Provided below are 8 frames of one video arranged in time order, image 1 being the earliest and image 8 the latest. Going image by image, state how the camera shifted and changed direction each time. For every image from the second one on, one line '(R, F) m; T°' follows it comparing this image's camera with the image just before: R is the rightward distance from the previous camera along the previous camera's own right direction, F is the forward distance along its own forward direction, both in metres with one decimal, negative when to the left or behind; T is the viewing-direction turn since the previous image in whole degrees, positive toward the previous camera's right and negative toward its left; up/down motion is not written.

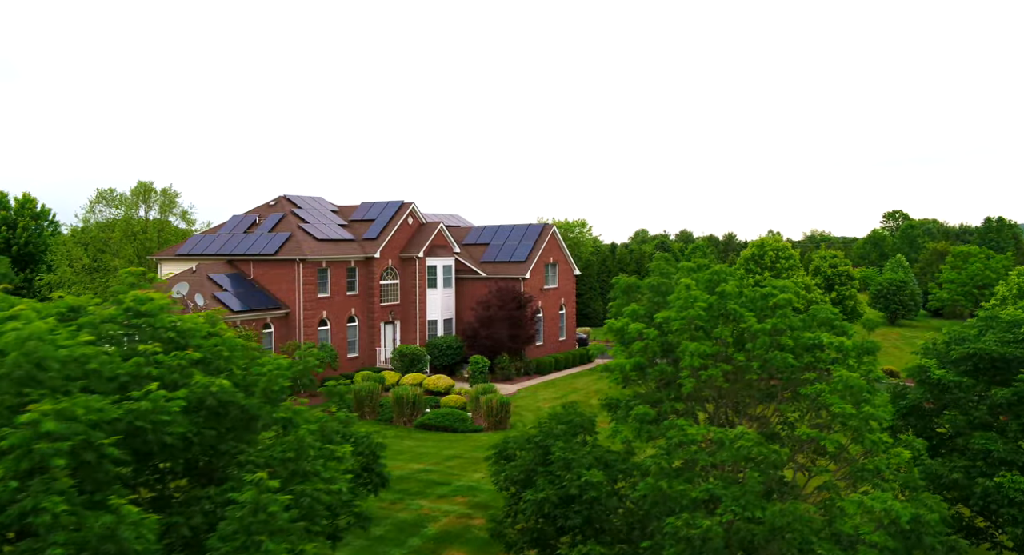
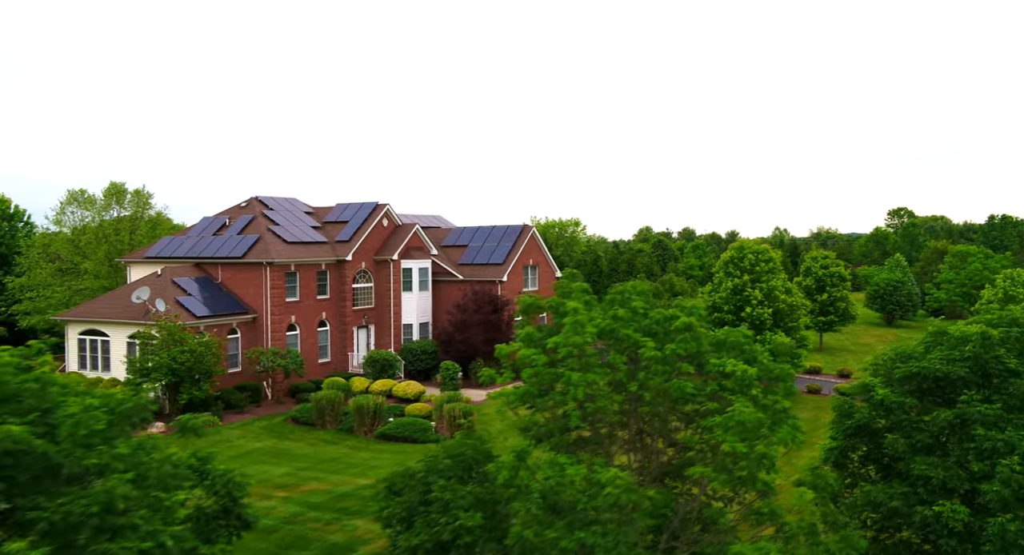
(+1.5, +0.8) m; 0°
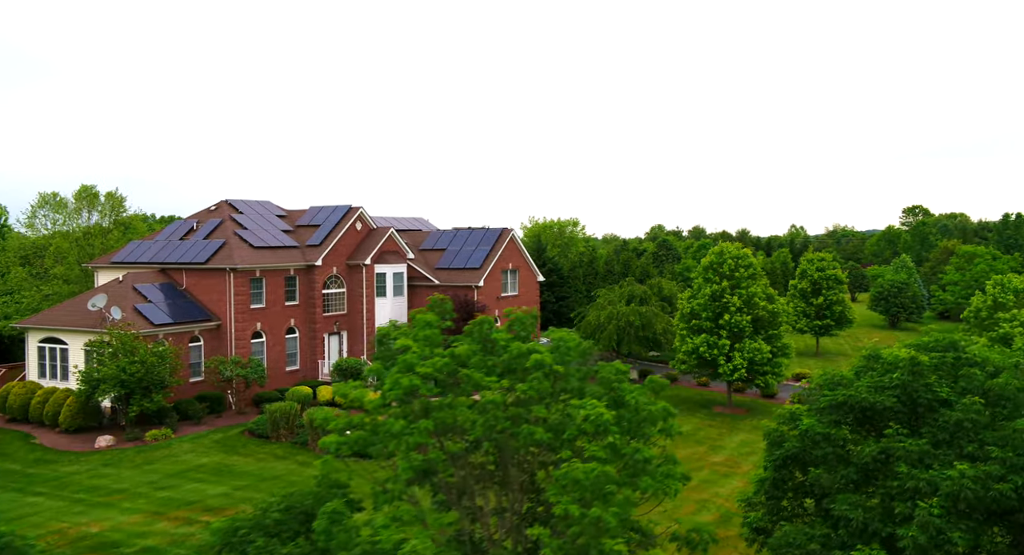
(+1.9, +1.0) m; -1°
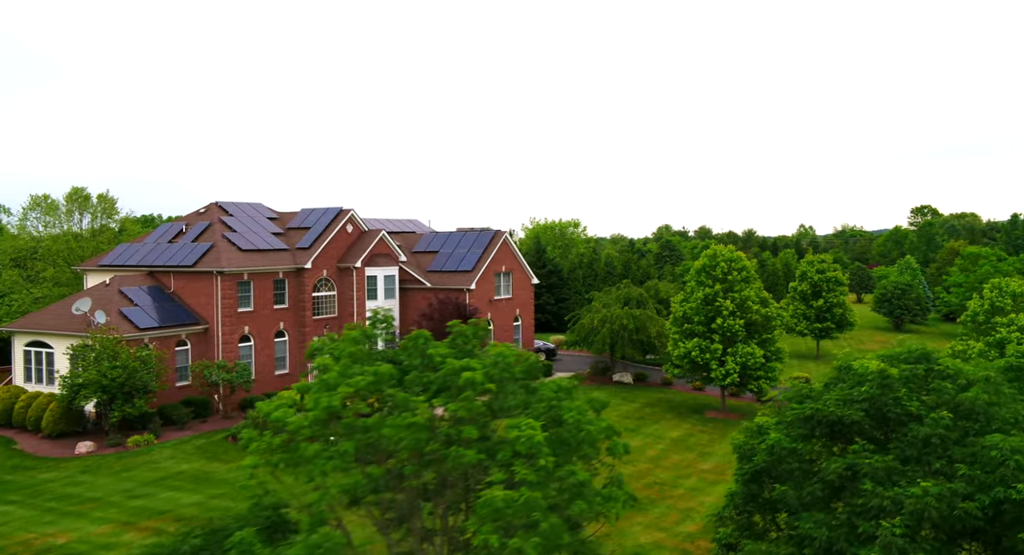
(+0.8, +0.4) m; -1°
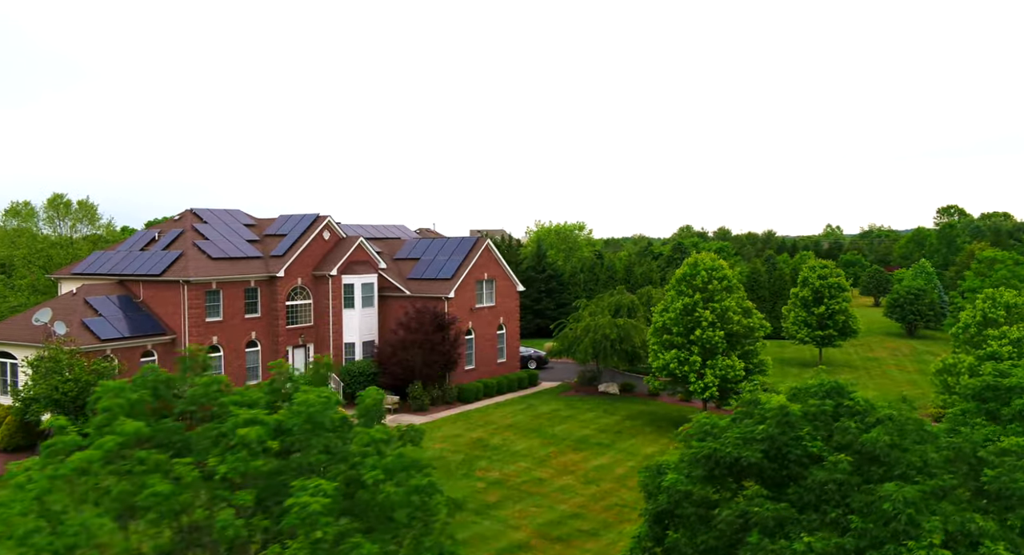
(+2.1, +1.0) m; -2°
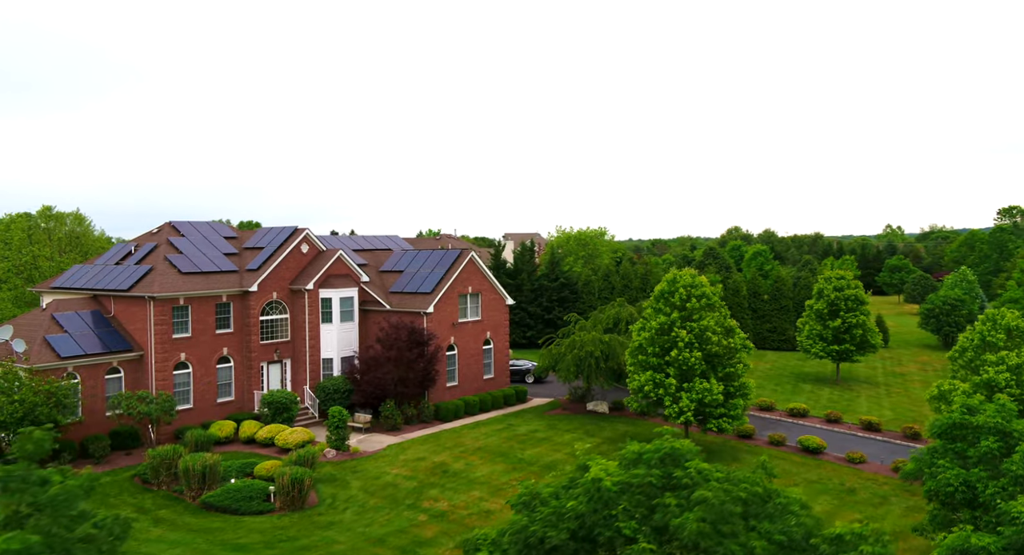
(+3.2, +1.4) m; -4°
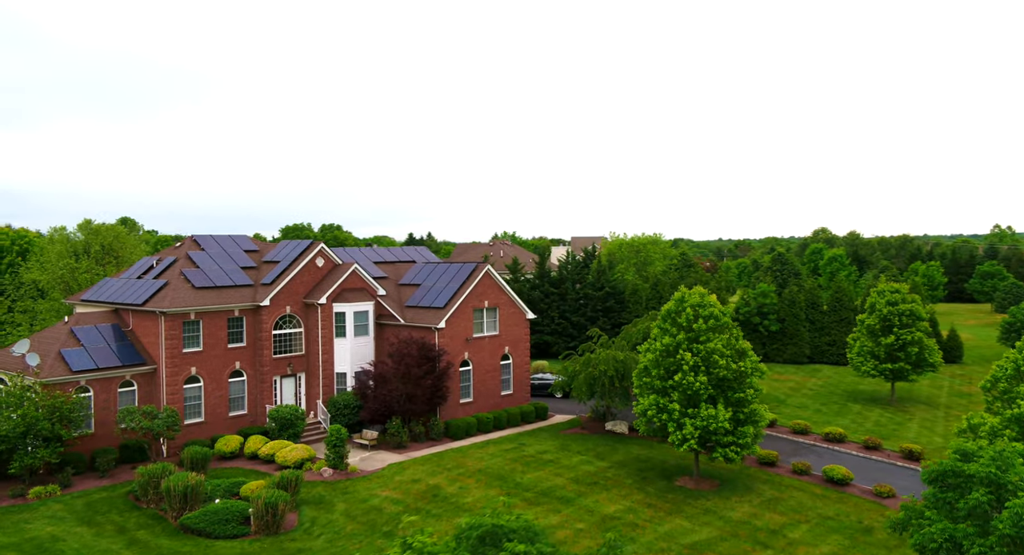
(+3.1, +1.1) m; -6°
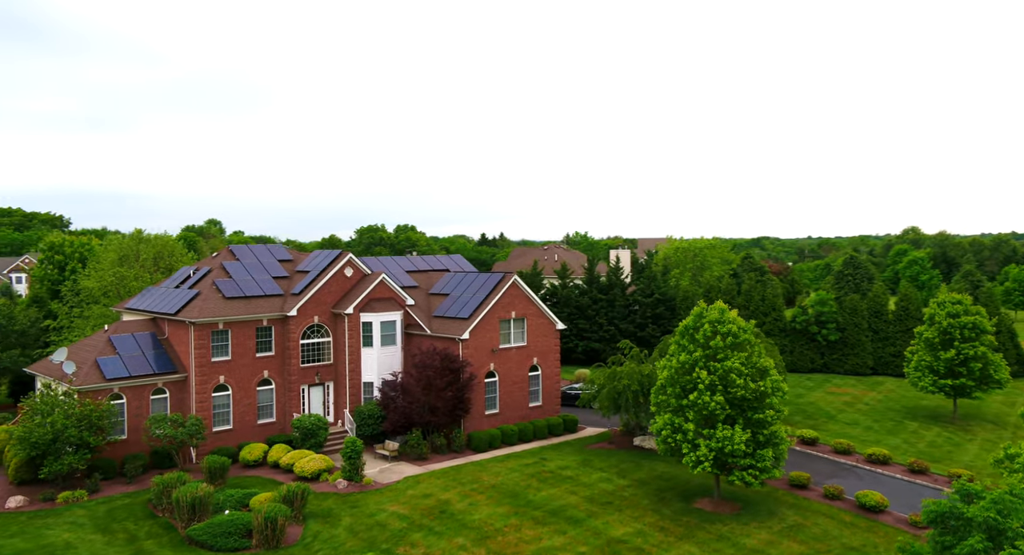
(+2.4, +0.6) m; -6°
